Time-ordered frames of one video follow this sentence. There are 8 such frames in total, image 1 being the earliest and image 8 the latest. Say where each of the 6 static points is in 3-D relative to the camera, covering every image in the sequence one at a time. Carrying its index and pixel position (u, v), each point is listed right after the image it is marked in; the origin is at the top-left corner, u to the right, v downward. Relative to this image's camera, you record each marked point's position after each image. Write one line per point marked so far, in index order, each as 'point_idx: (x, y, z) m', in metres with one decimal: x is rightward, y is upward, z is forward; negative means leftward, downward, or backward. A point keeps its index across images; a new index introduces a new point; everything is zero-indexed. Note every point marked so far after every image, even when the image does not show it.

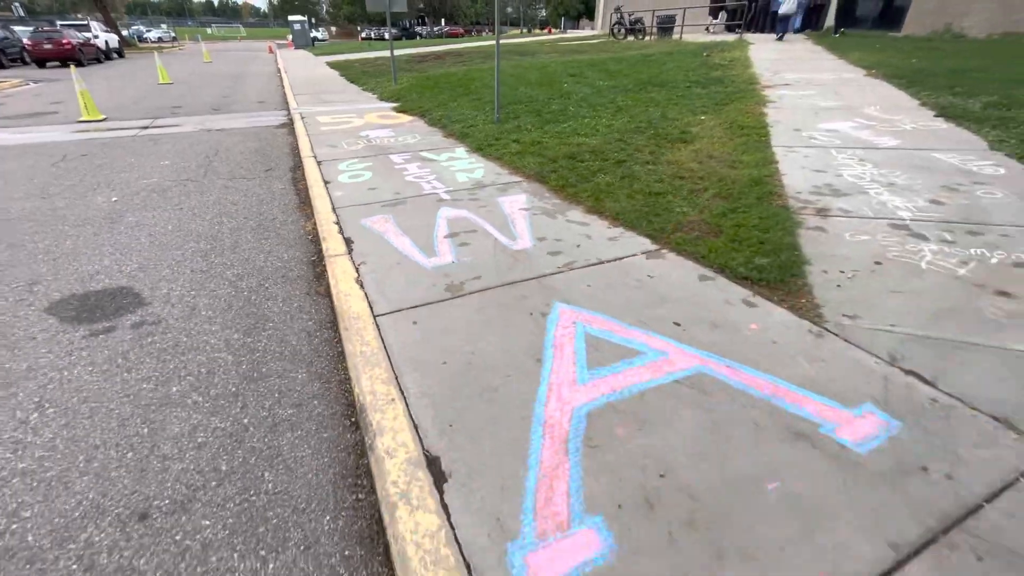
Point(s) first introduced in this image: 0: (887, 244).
0: (+2.7, +0.3, +3.5) m
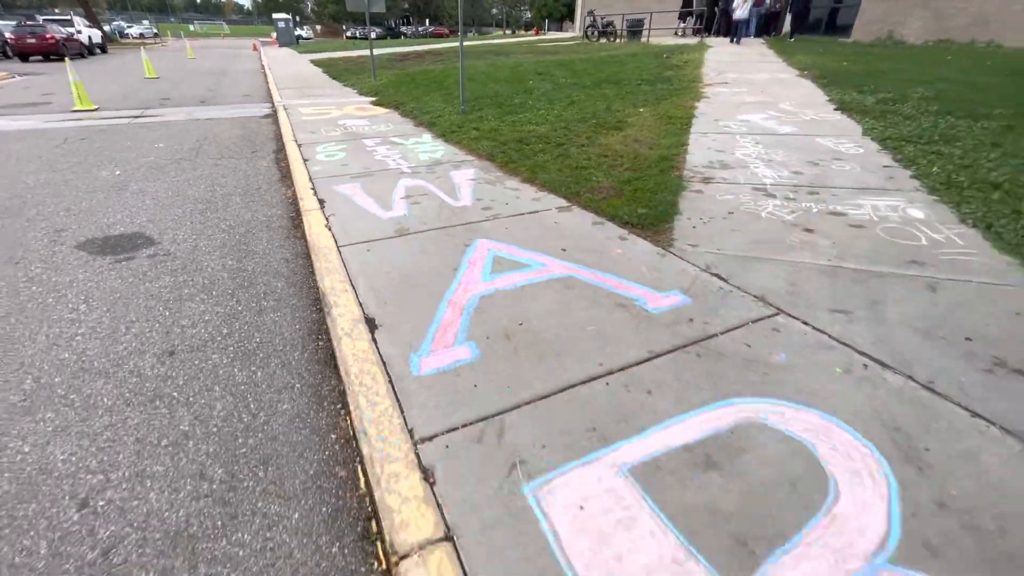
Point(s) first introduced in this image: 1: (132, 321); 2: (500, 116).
0: (+2.2, +0.8, +4.5) m
1: (-2.4, -0.2, +3.1) m
2: (-0.2, +3.1, +8.8) m
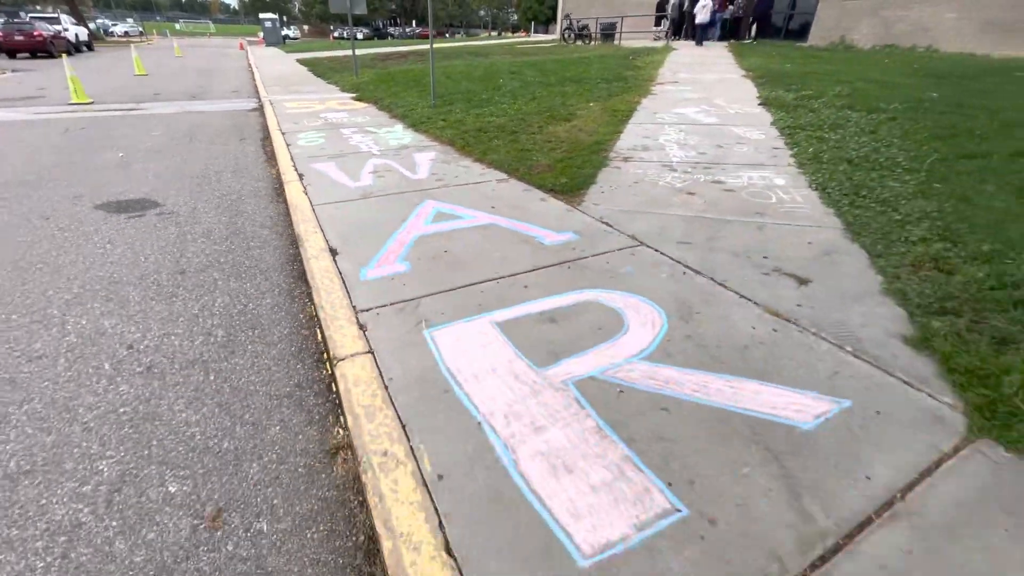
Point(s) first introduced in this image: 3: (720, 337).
0: (+1.6, +1.3, +5.5) m
1: (-2.9, +0.3, +3.9) m
2: (-0.9, +3.6, +9.7) m
3: (+1.1, -0.3, +2.7) m
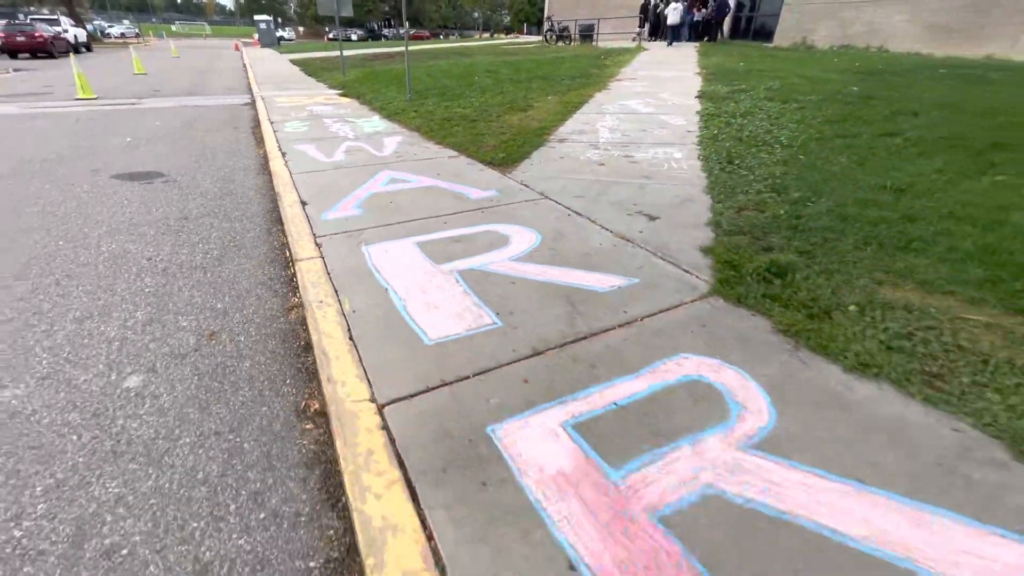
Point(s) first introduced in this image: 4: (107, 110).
0: (+0.9, +1.9, +6.6) m
1: (-3.6, +0.8, +5.0) m
2: (-1.6, +4.1, +10.8) m
3: (+0.5, +0.3, +3.7) m
4: (-9.6, +4.2, +11.6) m
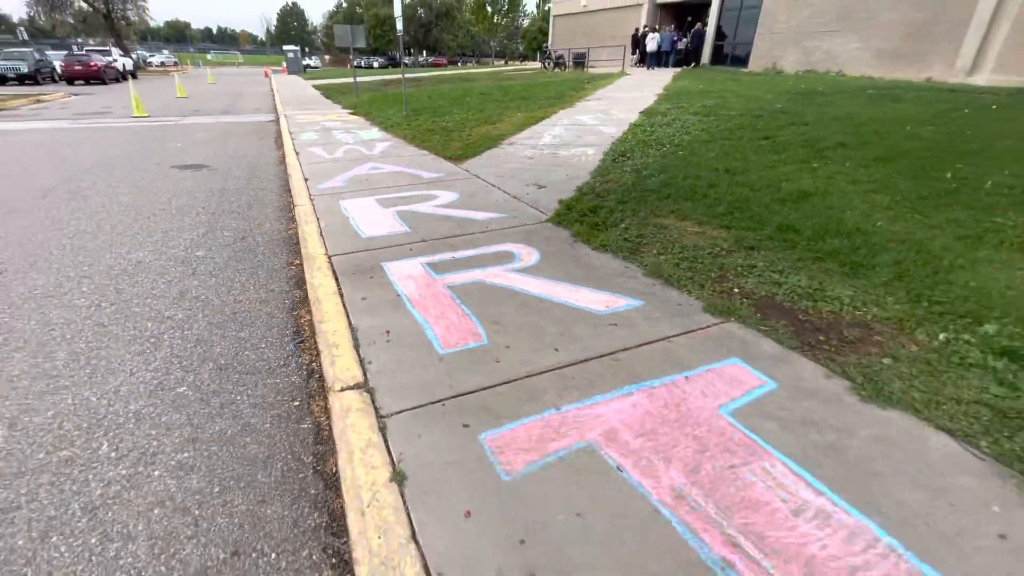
0: (+0.1, +2.4, +8.6) m
1: (-4.4, +1.5, +7.1) m
2: (-2.2, +4.5, +12.9) m
3: (-0.4, +1.0, +5.7) m
4: (-10.2, +4.7, +14.0) m
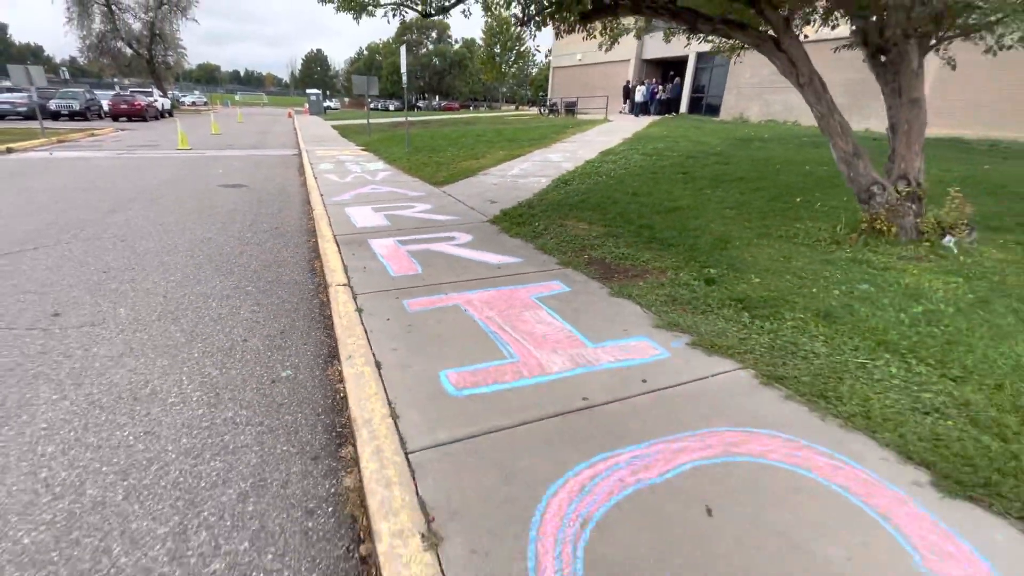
0: (-0.5, +2.4, +10.9) m
1: (-5.1, +1.8, +9.4) m
2: (-2.7, +4.2, +15.4) m
3: (-1.1, +1.3, +7.9) m
4: (-10.6, +4.5, +16.7) m
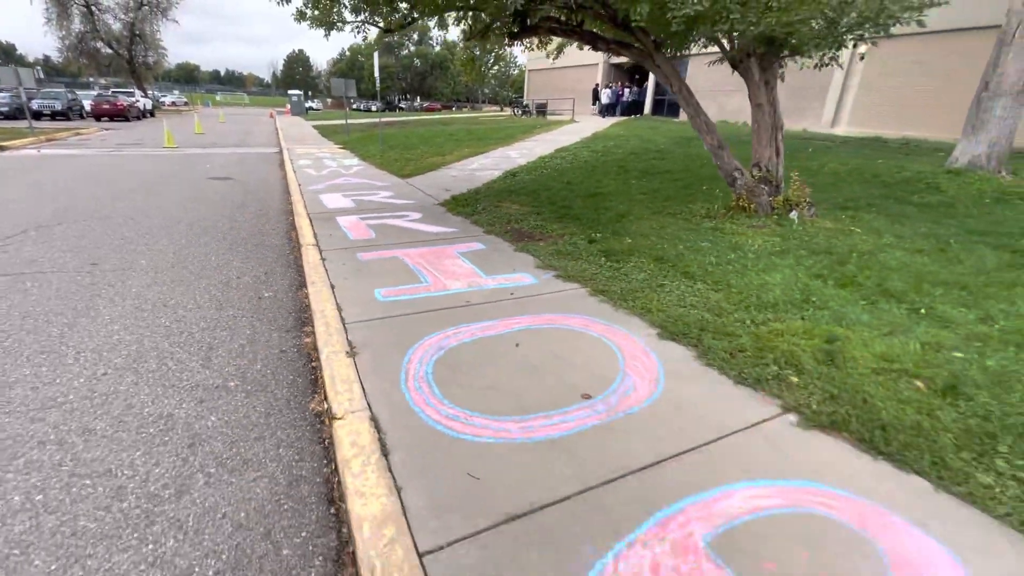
0: (-1.6, +2.9, +12.3) m
1: (-6.1, +2.2, +10.7) m
2: (-3.9, +4.7, +16.8) m
3: (-2.1, +1.8, +9.3) m
4: (-11.9, +4.9, +17.8) m
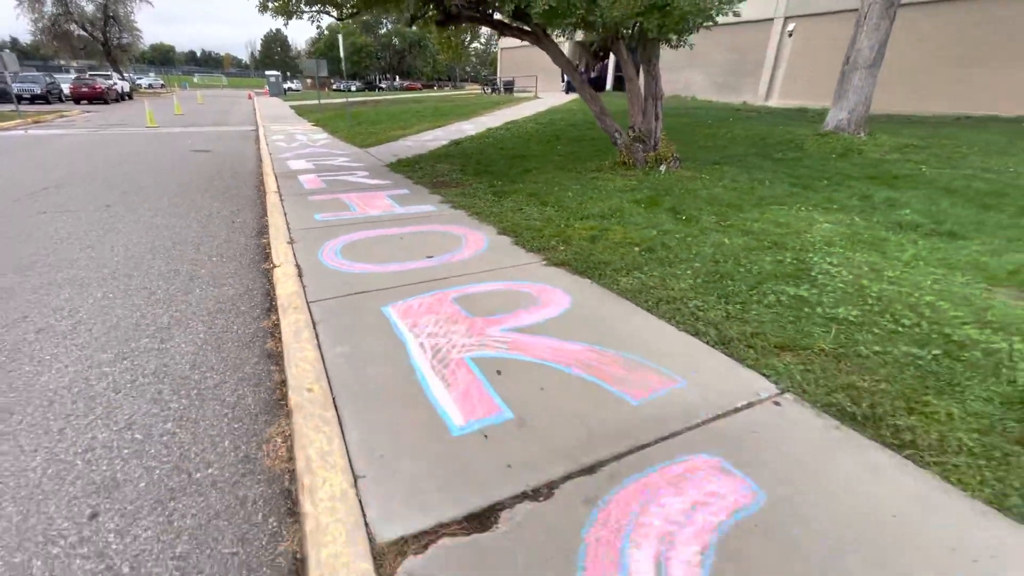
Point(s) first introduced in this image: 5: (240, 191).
0: (-3.1, +4.2, +14.0) m
1: (-7.6, +3.3, +12.4) m
2: (-5.6, +6.1, +18.4) m
3: (-3.5, +2.9, +11.1) m
4: (-13.6, +6.2, +19.3) m
5: (-4.7, +1.7, +8.4) m
